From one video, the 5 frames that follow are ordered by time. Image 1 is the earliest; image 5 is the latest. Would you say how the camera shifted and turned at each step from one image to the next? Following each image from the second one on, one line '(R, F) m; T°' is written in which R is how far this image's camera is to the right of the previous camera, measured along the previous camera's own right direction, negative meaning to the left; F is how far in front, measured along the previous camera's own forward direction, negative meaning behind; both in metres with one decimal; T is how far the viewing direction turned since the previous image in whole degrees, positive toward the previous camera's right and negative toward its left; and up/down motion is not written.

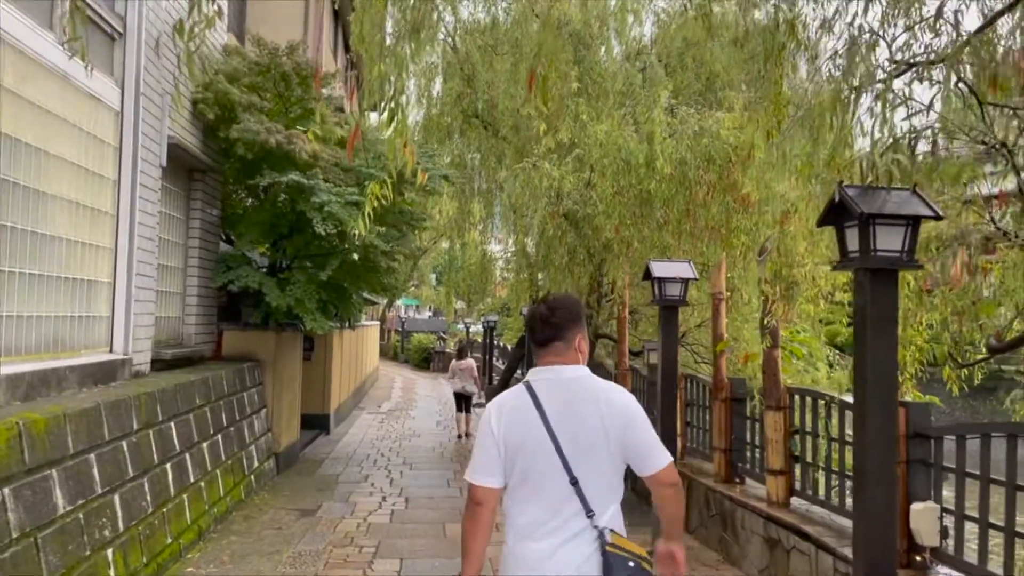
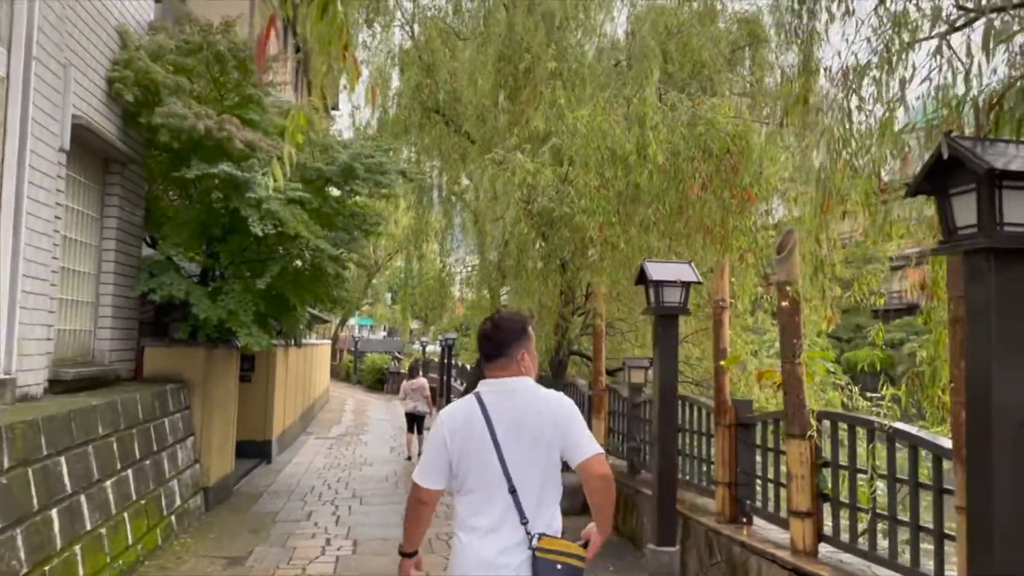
(-0.1, +1.1) m; +3°
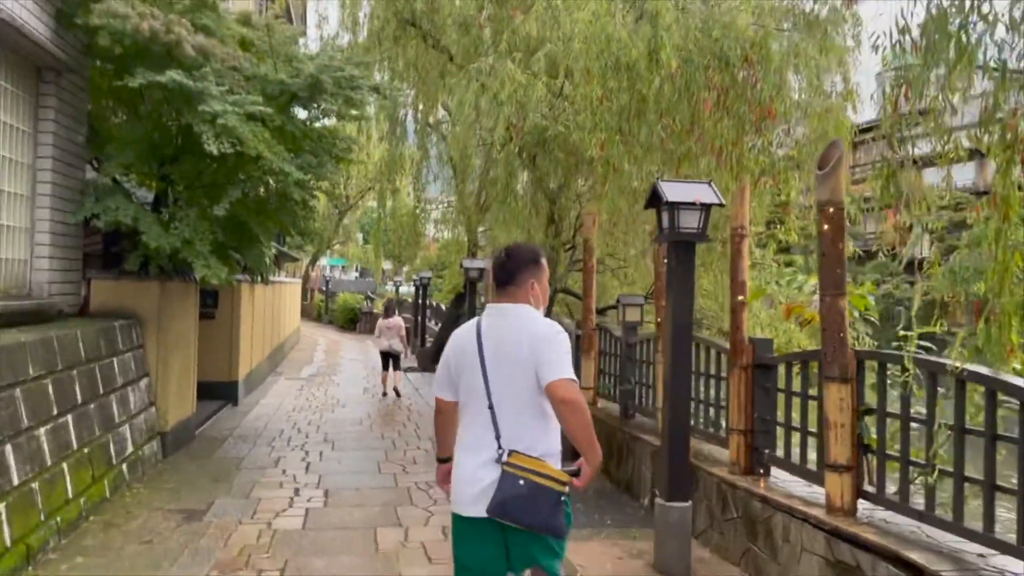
(-0.1, +0.8) m; +2°
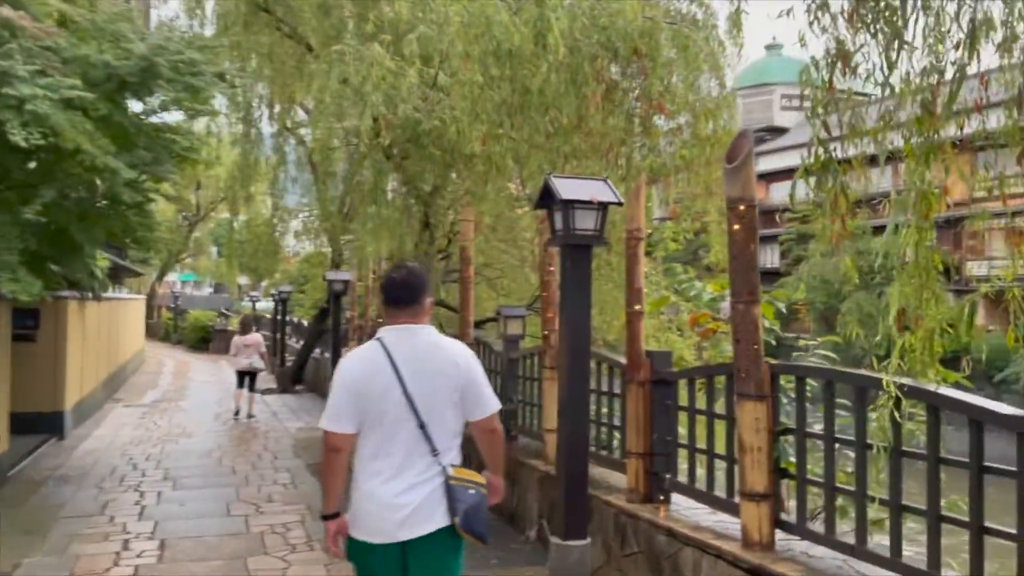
(0.0, +0.7) m; +9°
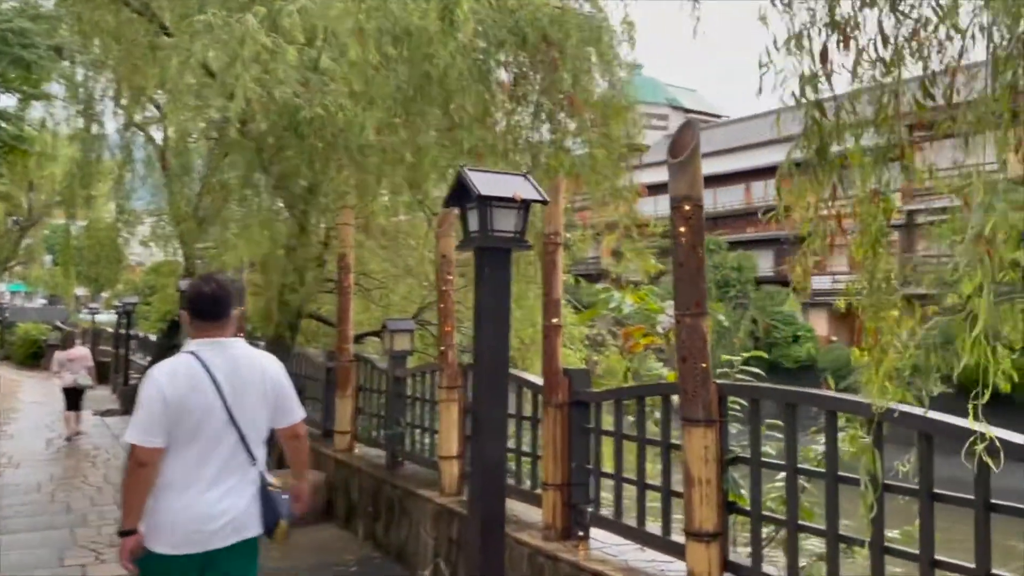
(-0.2, +0.7) m; +9°
